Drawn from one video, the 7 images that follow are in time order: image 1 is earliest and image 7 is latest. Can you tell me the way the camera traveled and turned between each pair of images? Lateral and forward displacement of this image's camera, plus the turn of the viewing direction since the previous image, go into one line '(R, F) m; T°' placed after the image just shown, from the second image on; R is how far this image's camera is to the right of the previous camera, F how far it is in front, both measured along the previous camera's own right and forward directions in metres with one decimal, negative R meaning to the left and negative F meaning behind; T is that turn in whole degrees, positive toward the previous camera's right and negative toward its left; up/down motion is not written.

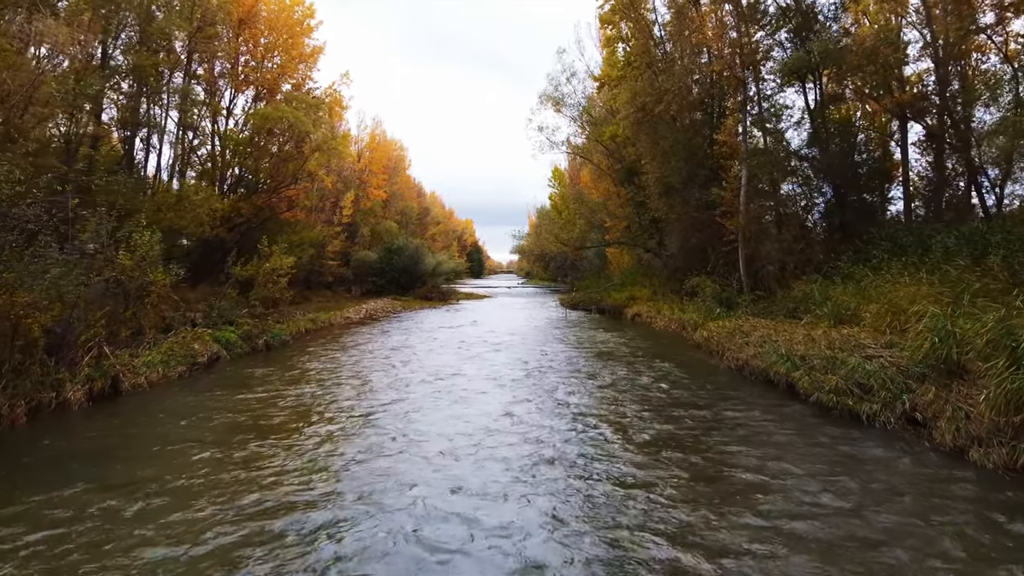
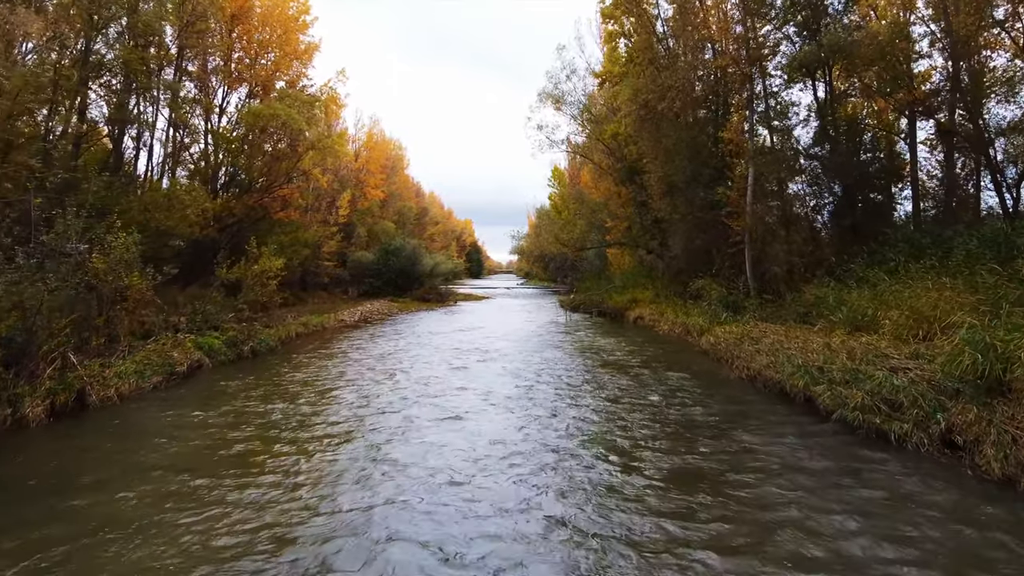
(0.0, +0.6) m; 0°
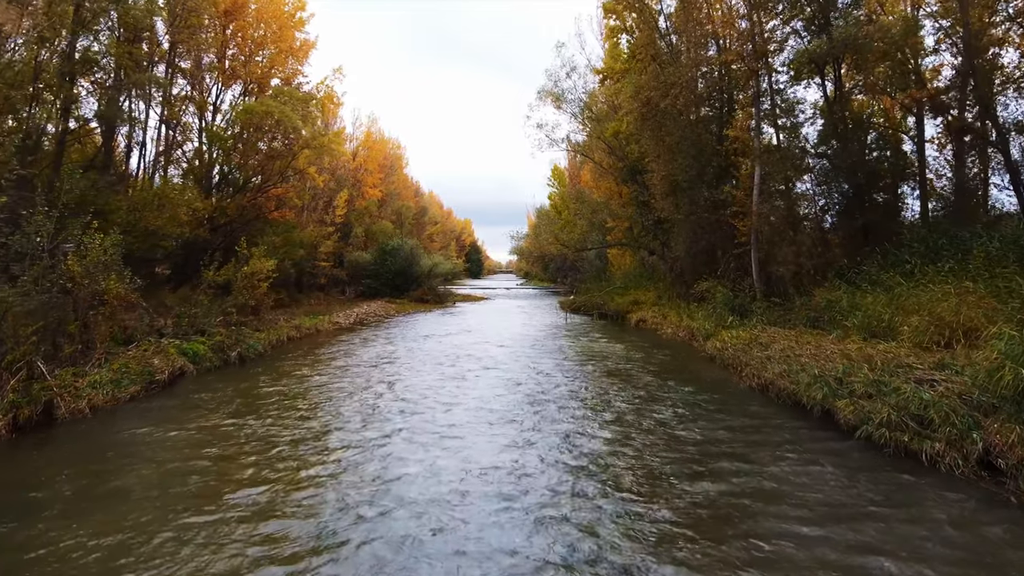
(0.0, +0.5) m; 0°
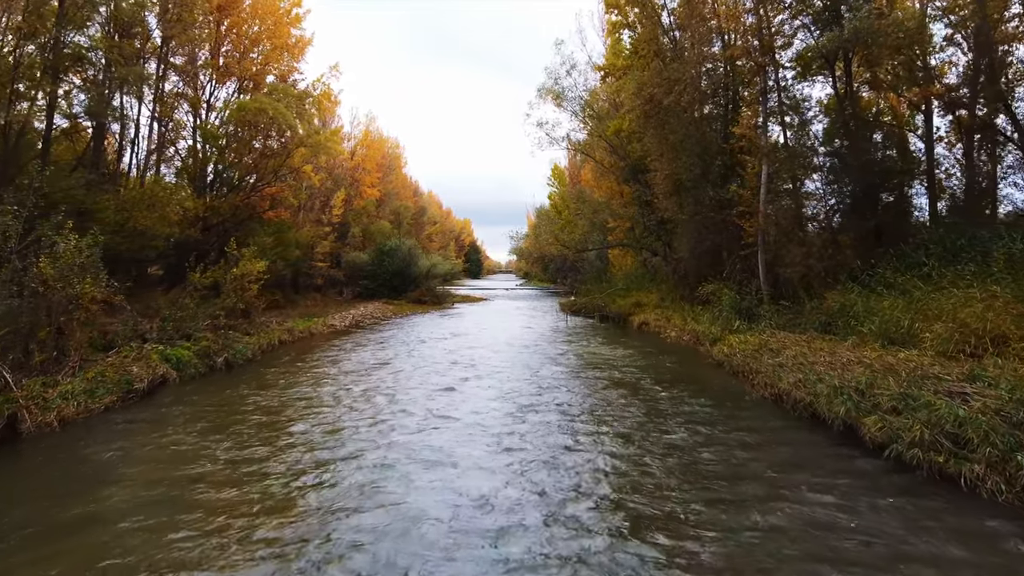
(0.0, +0.5) m; 0°
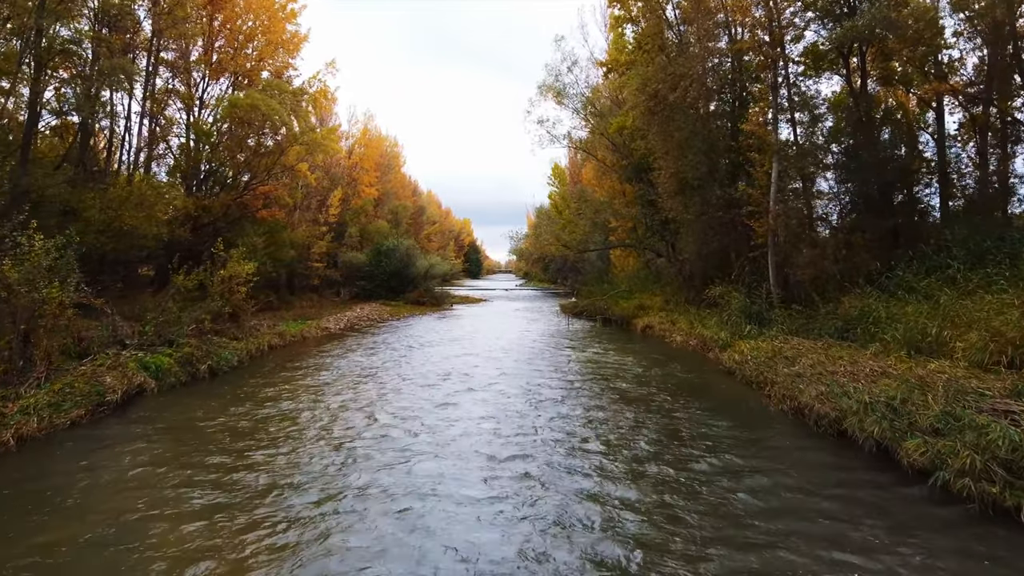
(0.0, +0.7) m; 0°
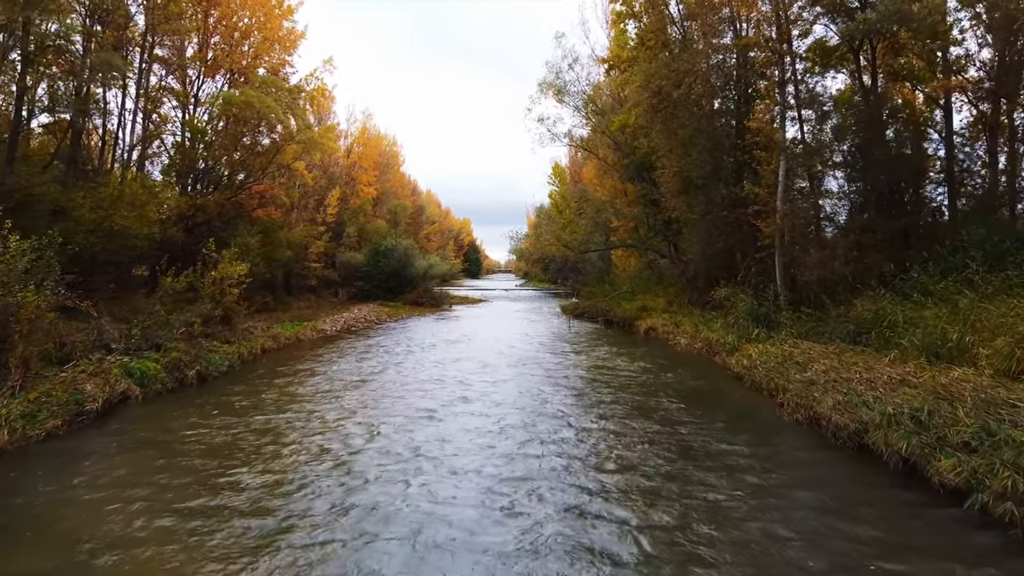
(0.0, +0.4) m; 0°
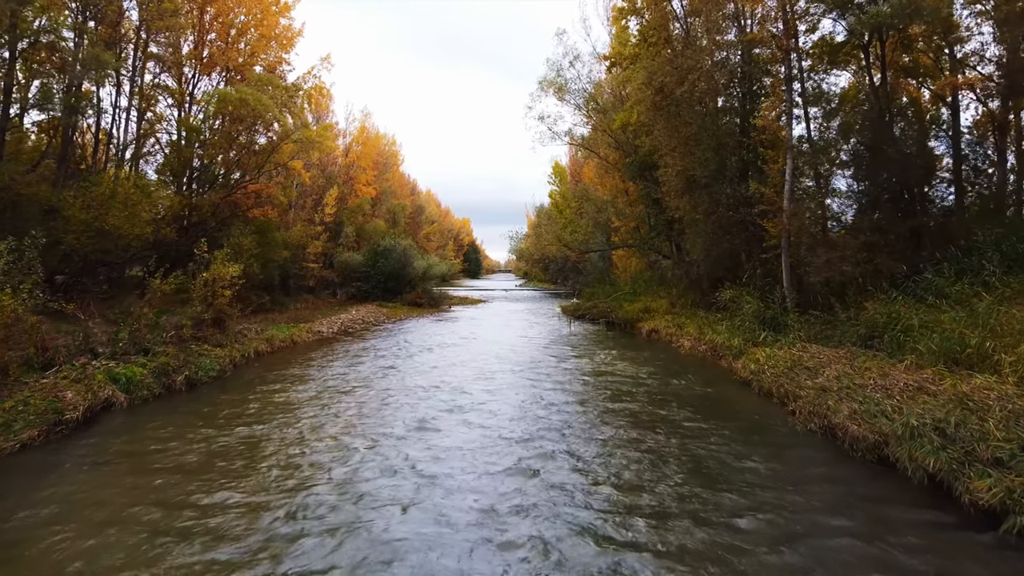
(0.0, +0.4) m; 0°
